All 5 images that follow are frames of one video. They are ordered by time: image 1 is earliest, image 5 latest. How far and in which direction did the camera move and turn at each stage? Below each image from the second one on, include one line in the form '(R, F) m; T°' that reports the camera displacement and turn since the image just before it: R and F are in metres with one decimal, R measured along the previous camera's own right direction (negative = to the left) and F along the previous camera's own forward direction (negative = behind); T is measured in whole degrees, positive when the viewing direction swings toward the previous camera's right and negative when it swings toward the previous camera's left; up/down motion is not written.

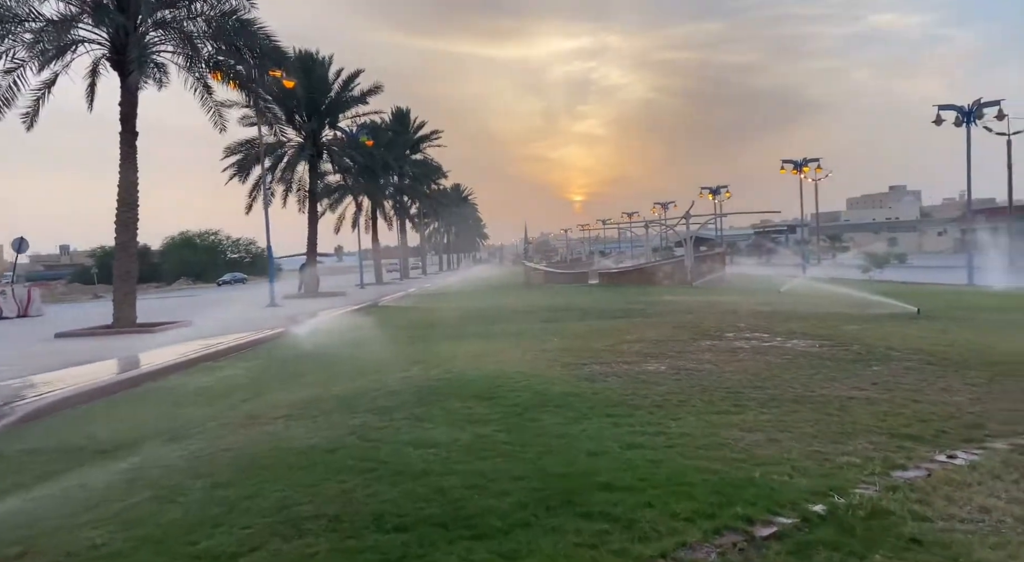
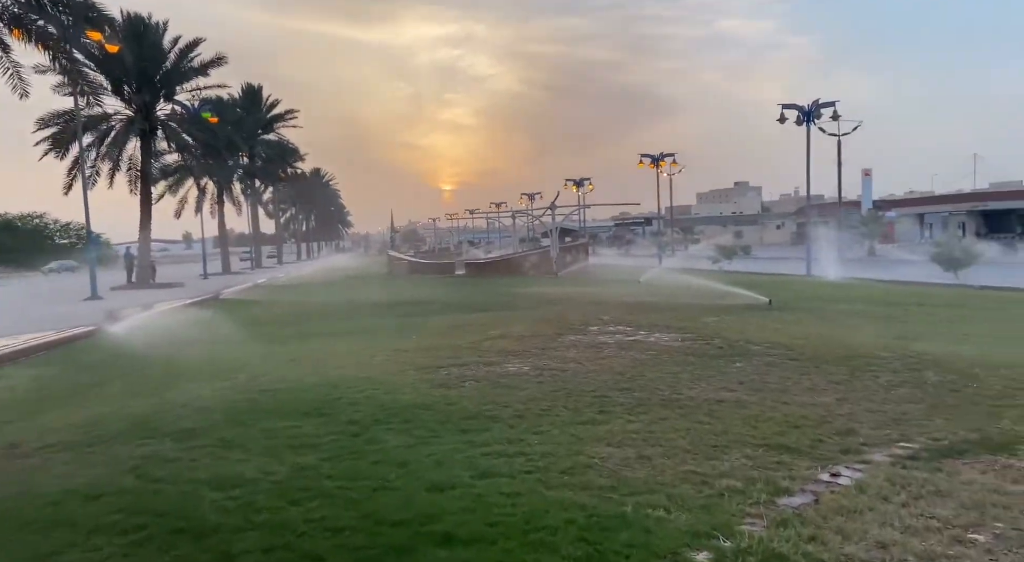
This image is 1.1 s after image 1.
(+0.3, +1.0) m; +11°
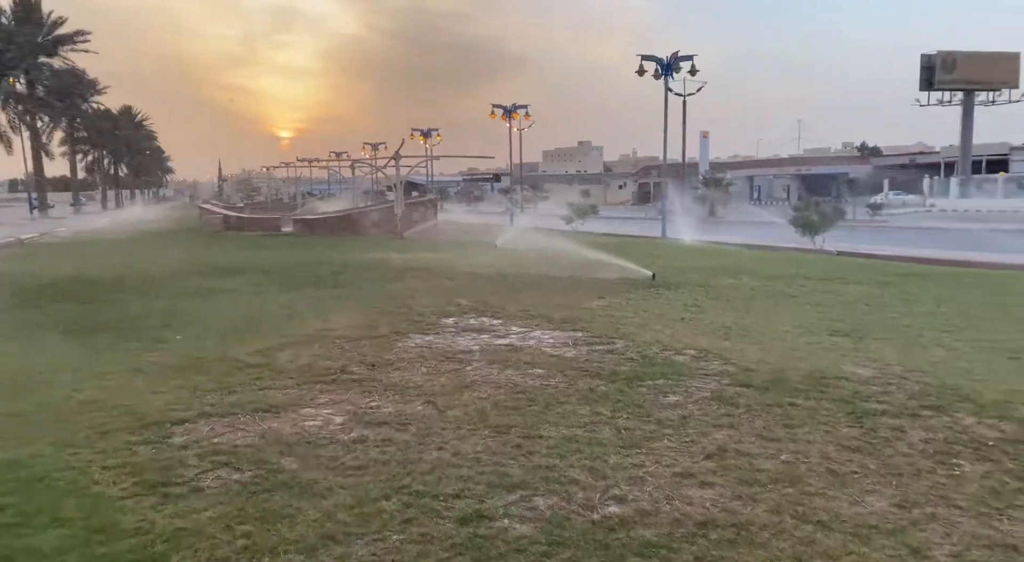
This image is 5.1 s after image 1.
(+0.3, +3.7) m; +12°
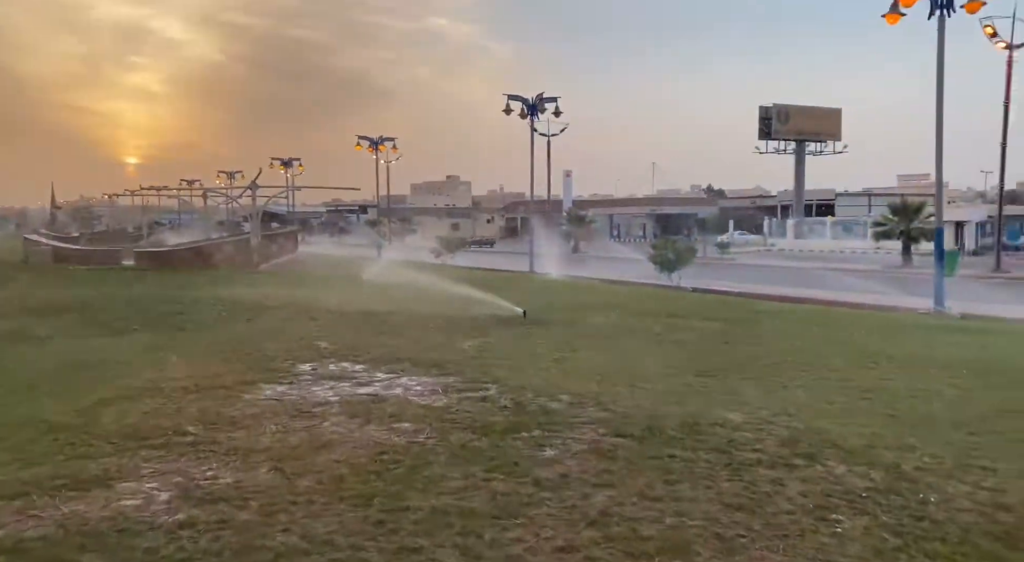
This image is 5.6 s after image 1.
(0.0, +0.5) m; +10°
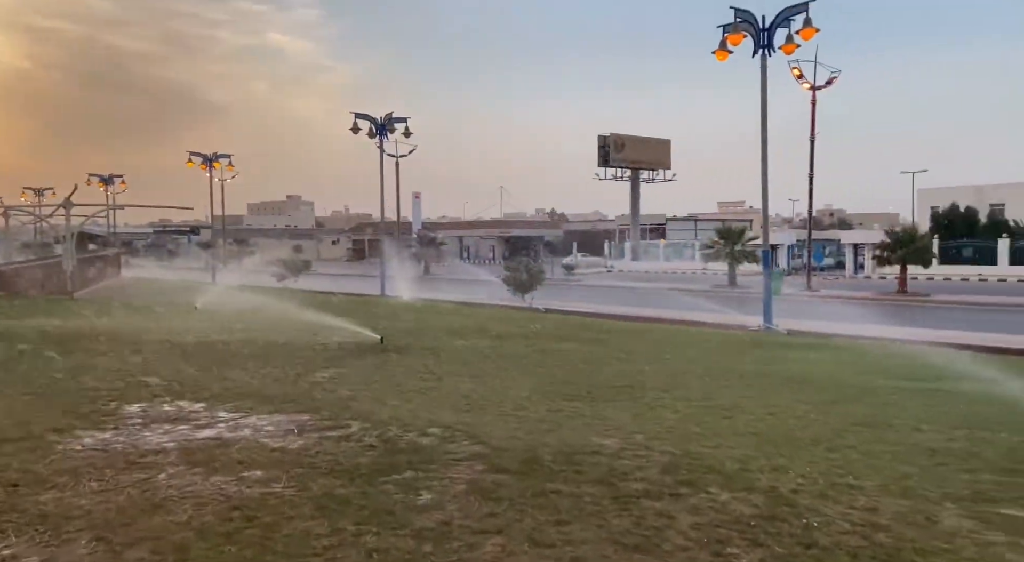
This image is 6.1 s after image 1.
(-0.2, +0.4) m; +12°
